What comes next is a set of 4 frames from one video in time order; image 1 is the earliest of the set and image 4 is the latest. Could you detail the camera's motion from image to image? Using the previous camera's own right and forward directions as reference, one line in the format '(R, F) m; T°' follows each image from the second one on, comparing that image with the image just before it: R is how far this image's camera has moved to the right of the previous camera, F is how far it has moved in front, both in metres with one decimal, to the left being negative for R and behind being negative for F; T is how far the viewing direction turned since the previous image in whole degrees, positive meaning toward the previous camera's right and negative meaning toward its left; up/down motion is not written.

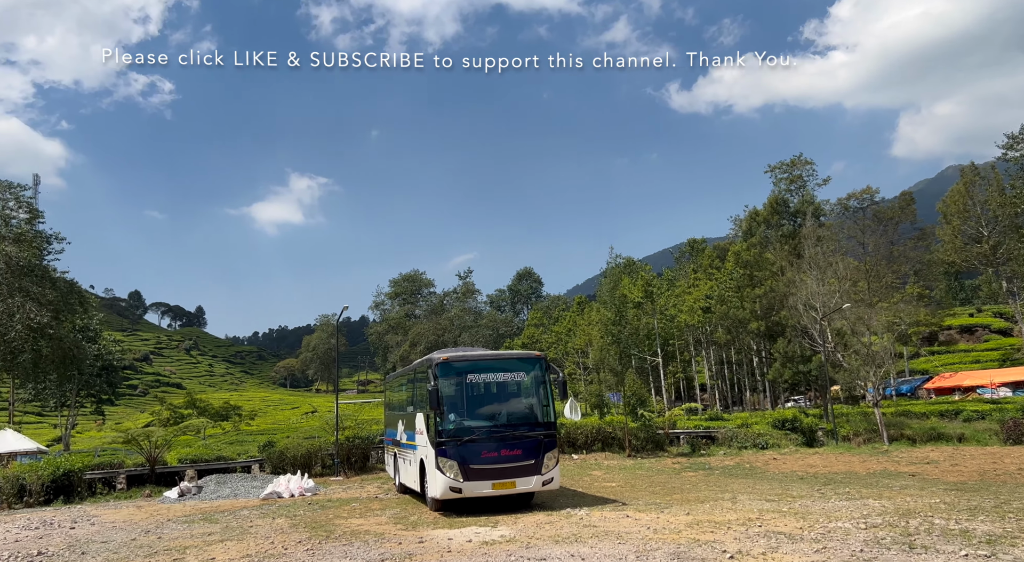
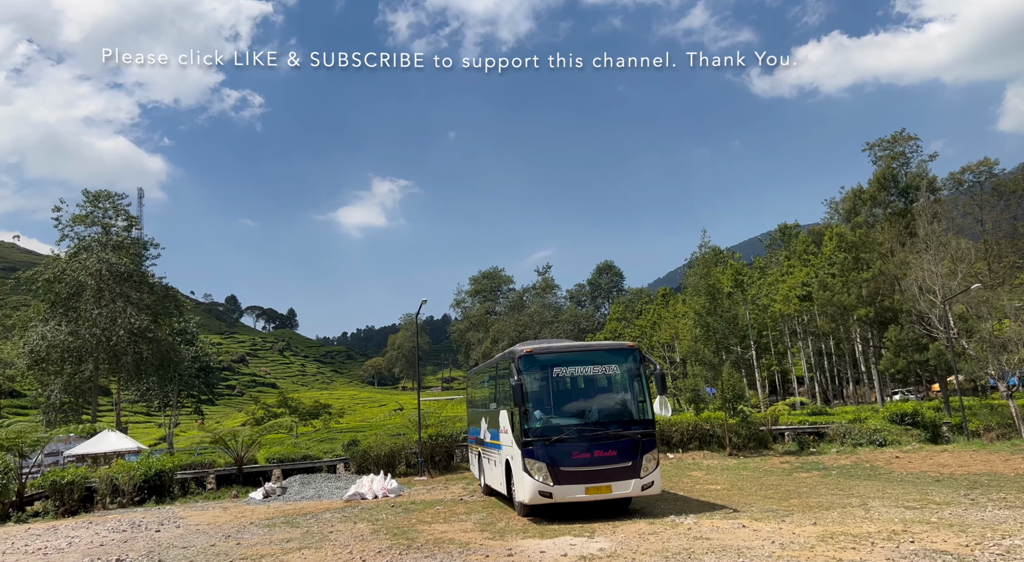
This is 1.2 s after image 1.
(-0.2, +1.3) m; -6°
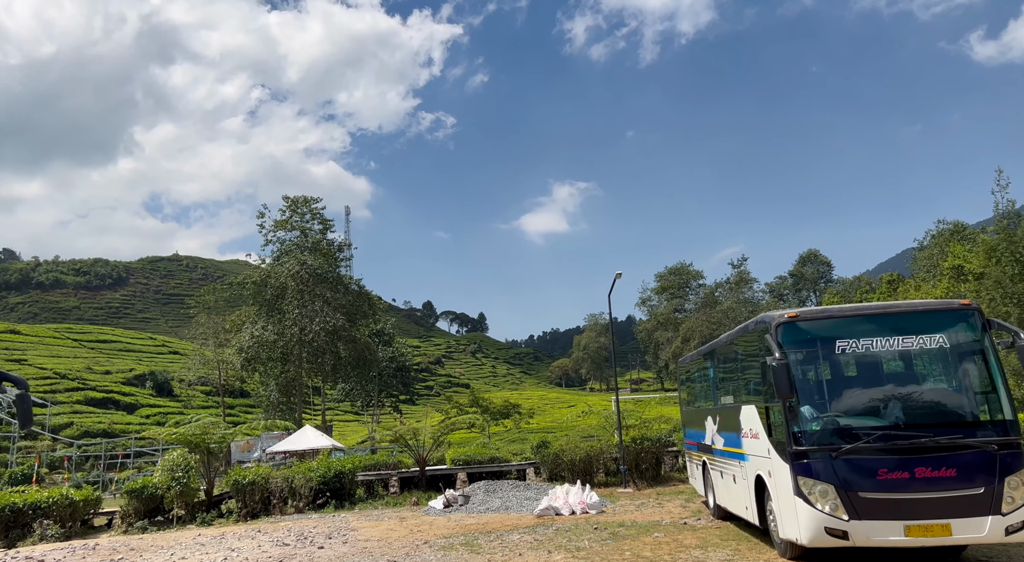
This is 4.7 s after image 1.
(-0.8, +3.9) m; -14°
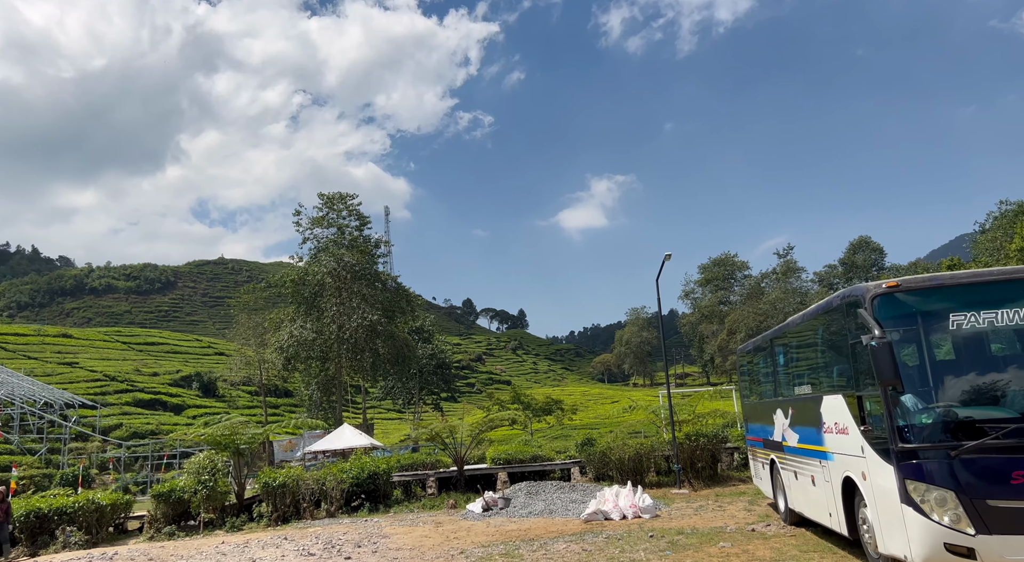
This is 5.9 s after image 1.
(0.0, +1.4) m; -3°
